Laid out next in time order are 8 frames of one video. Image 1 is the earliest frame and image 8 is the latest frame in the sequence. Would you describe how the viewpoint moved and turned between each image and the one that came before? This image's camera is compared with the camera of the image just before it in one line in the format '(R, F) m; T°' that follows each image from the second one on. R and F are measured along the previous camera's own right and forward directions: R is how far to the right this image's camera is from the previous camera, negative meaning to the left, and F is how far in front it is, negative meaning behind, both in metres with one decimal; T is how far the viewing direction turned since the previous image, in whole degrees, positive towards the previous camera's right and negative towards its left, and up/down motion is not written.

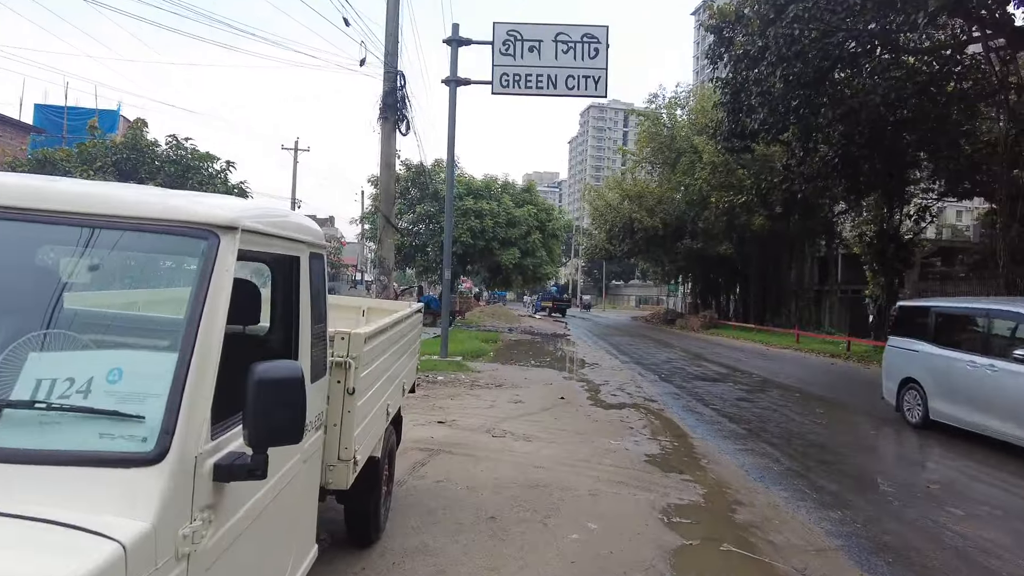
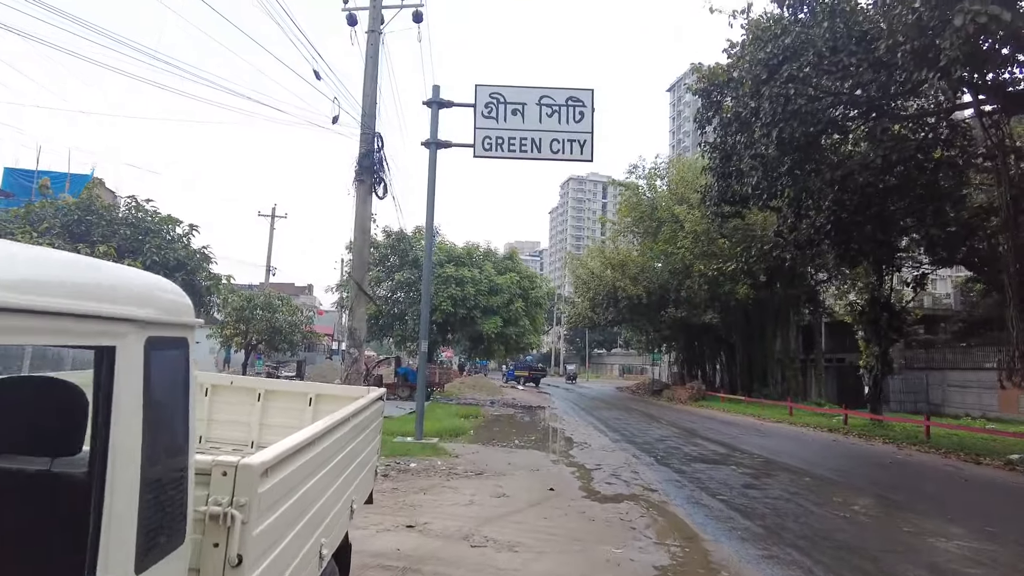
(0.0, +0.8) m; +2°
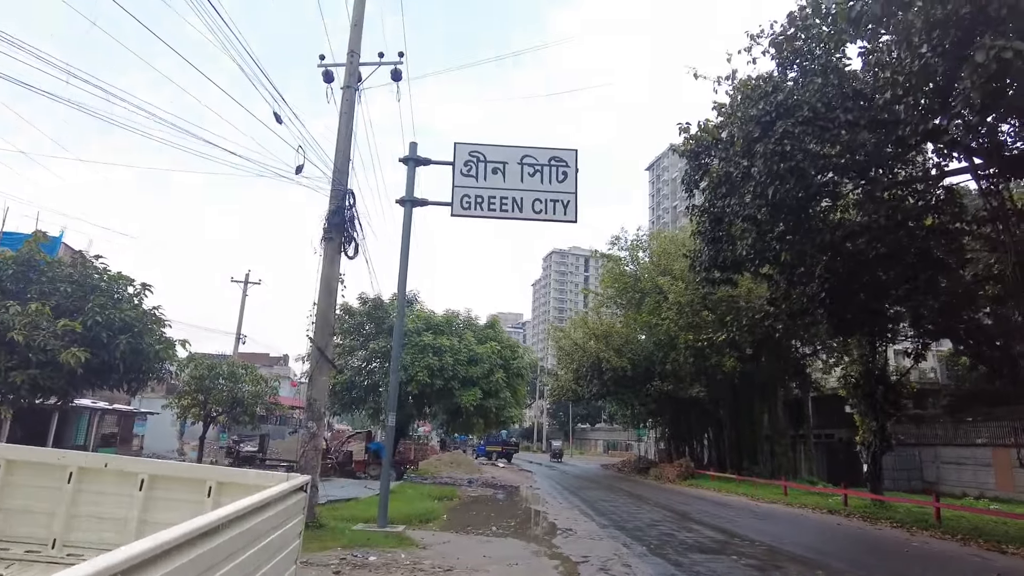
(+0.1, +0.8) m; +1°
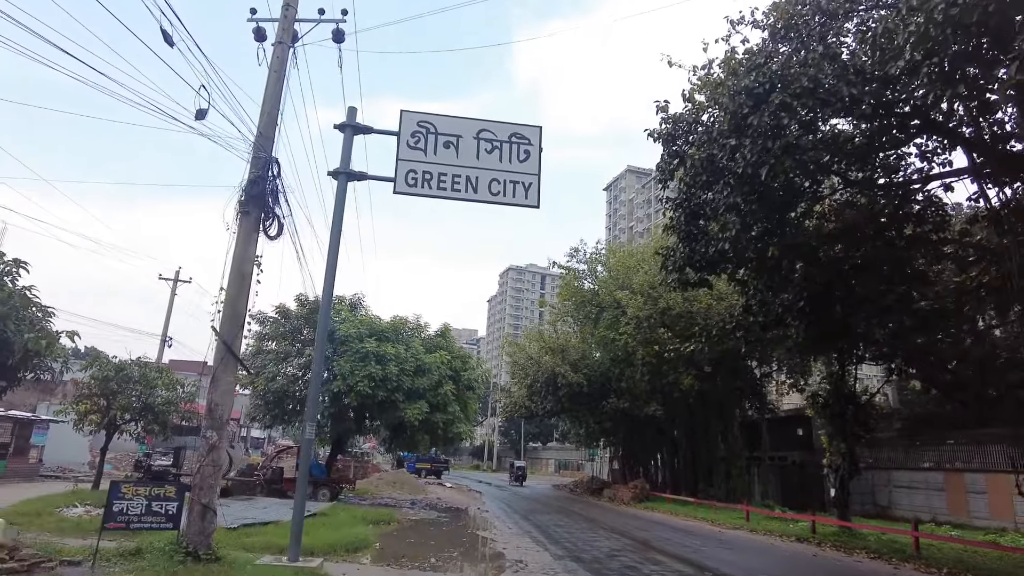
(+0.1, +1.4) m; +4°
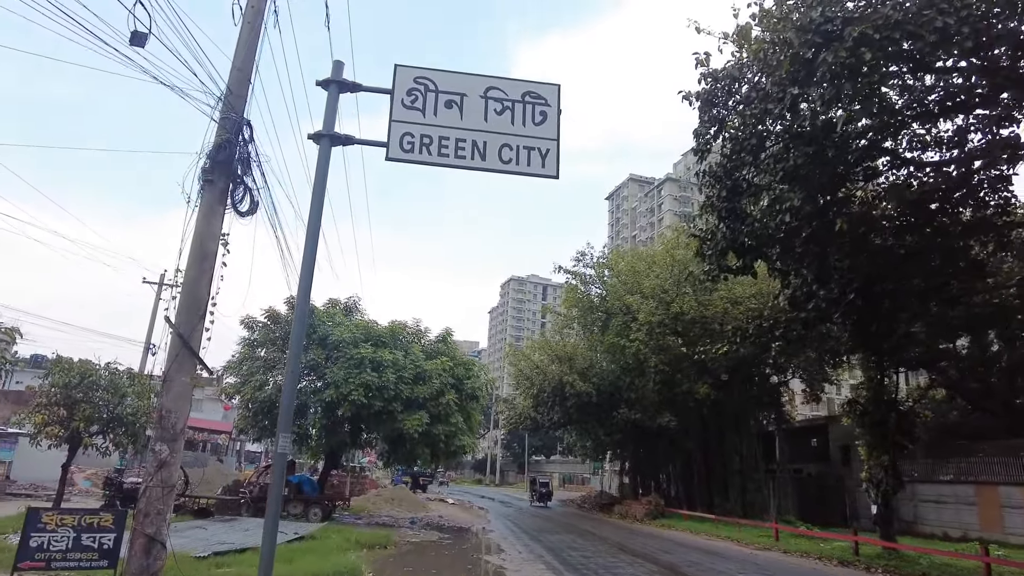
(-0.2, +1.4) m; 0°
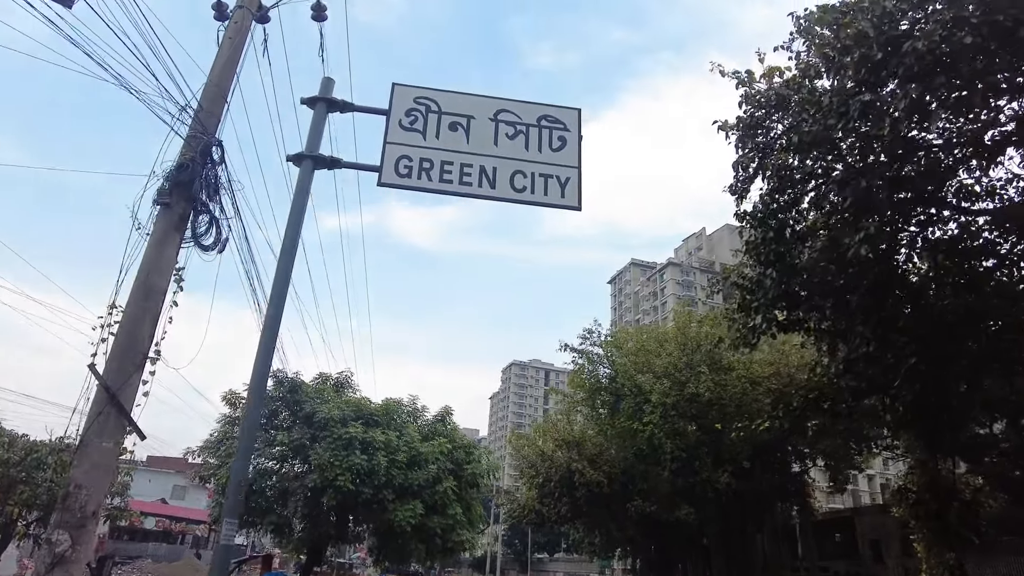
(-0.1, +1.3) m; 0°
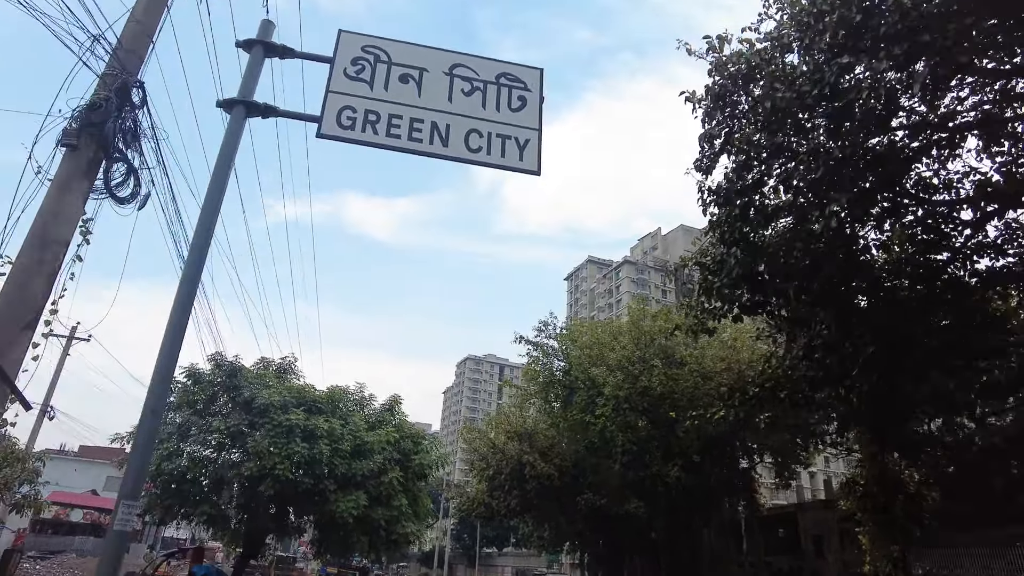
(0.0, +0.5) m; +4°
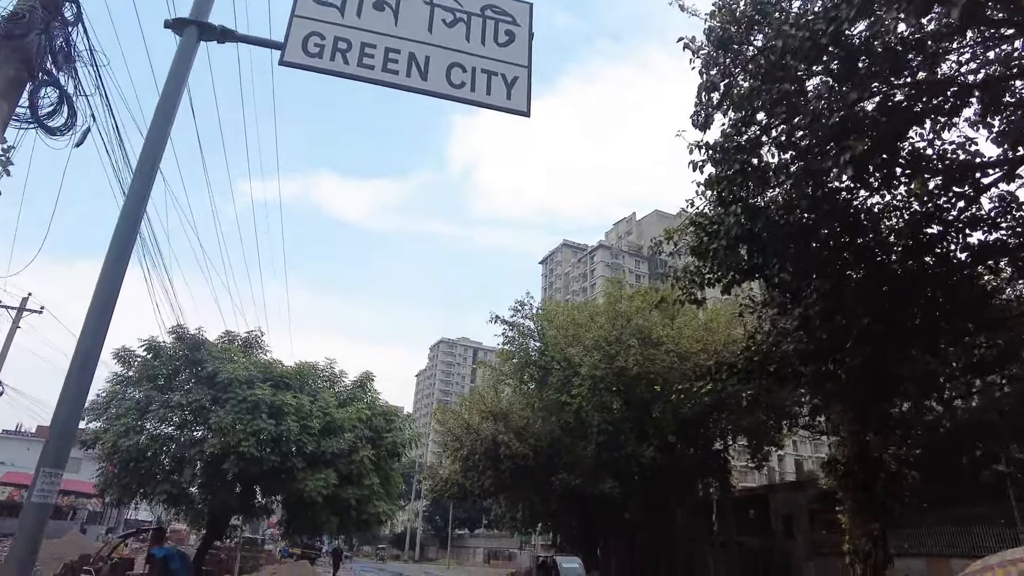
(-0.1, +0.5) m; +2°
